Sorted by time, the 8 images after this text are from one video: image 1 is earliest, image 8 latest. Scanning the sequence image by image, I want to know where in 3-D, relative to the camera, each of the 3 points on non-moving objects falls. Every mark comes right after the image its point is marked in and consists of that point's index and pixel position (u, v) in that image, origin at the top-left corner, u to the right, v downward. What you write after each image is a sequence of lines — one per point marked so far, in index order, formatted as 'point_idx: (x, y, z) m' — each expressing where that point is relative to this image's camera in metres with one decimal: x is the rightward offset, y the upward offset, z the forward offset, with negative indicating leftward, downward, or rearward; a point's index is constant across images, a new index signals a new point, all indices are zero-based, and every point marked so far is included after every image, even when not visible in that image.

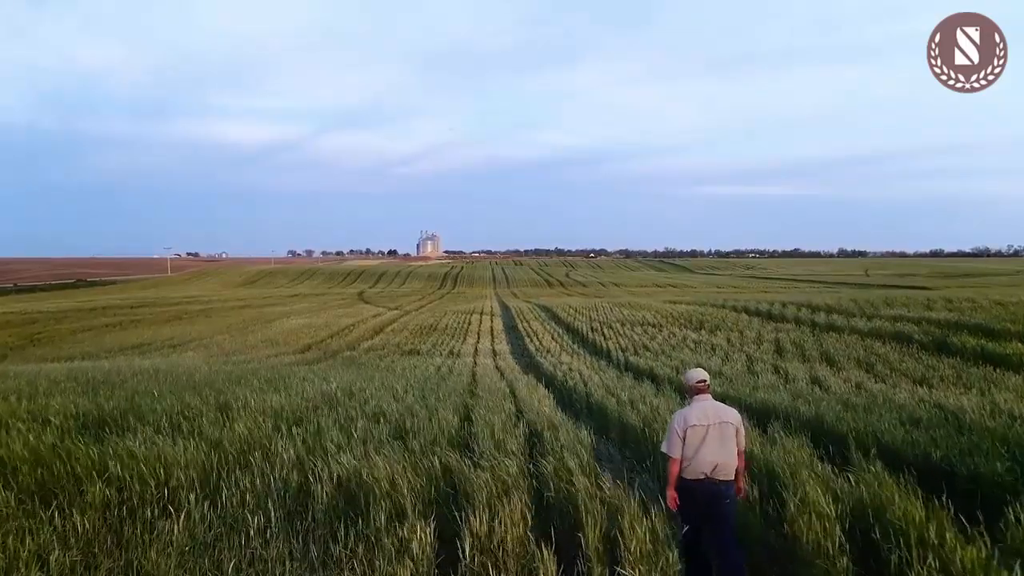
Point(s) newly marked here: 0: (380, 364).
0: (-1.8, -1.0, +7.7) m
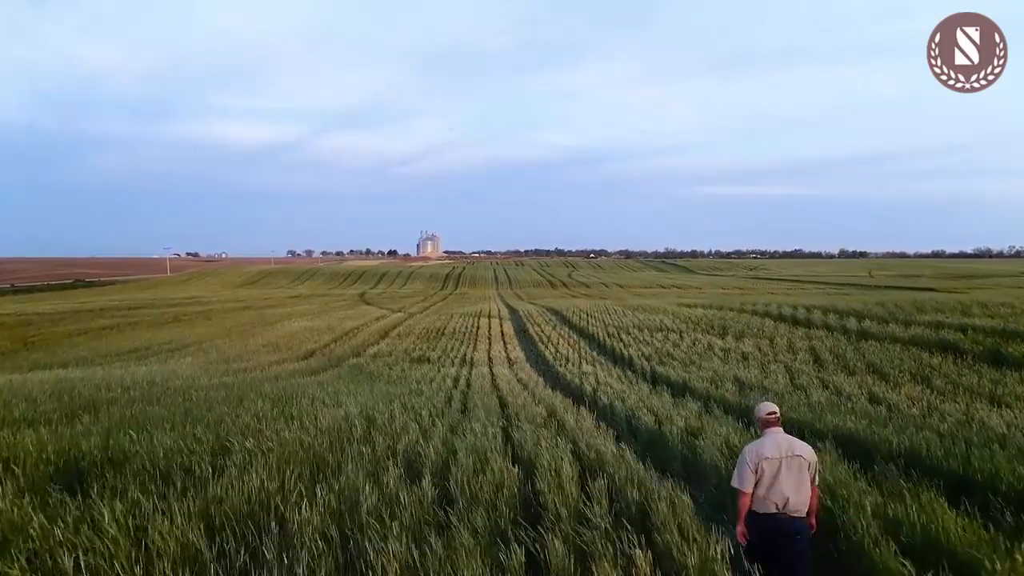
0: (-1.6, -1.1, +7.2) m
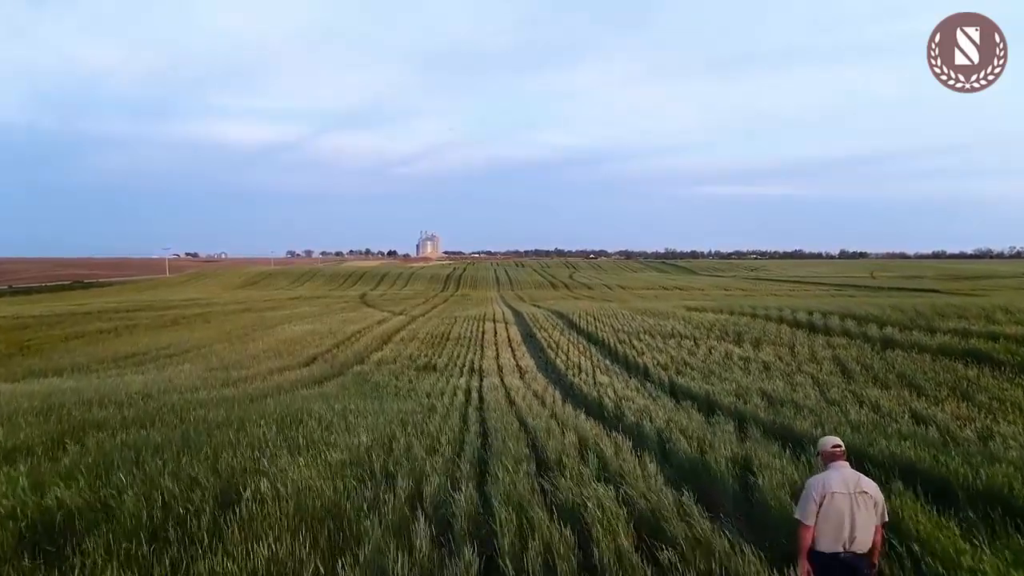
0: (-1.4, -1.2, +6.9) m
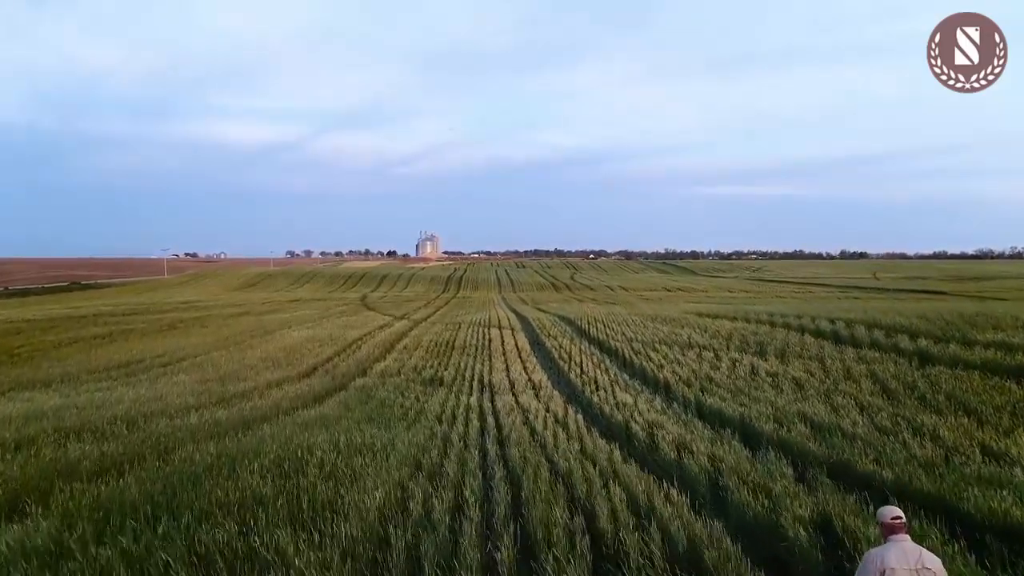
0: (-1.3, -1.3, +6.5) m
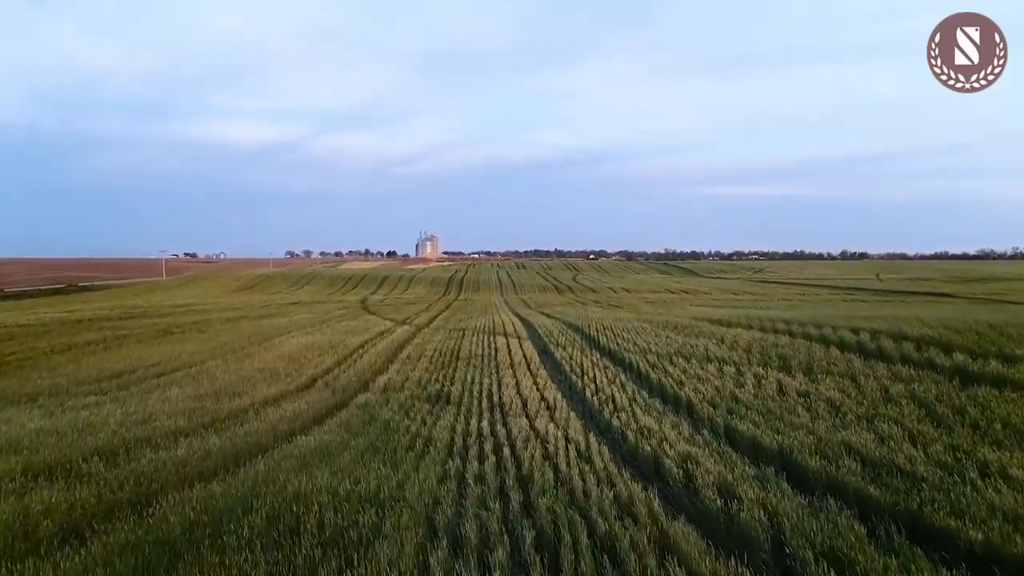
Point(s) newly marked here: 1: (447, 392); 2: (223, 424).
0: (-1.1, -1.4, +6.1) m
1: (-0.9, -1.4, +7.9) m
2: (-3.3, -1.5, +6.4) m
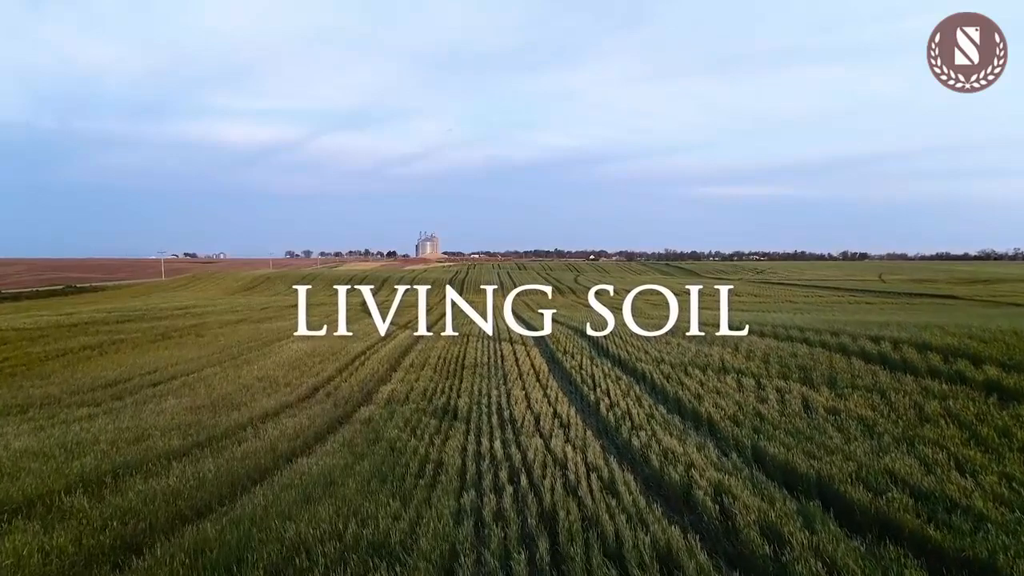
0: (-1.0, -1.6, +5.7) m
1: (-0.8, -1.6, +7.6) m
2: (-3.1, -1.6, +6.1) m
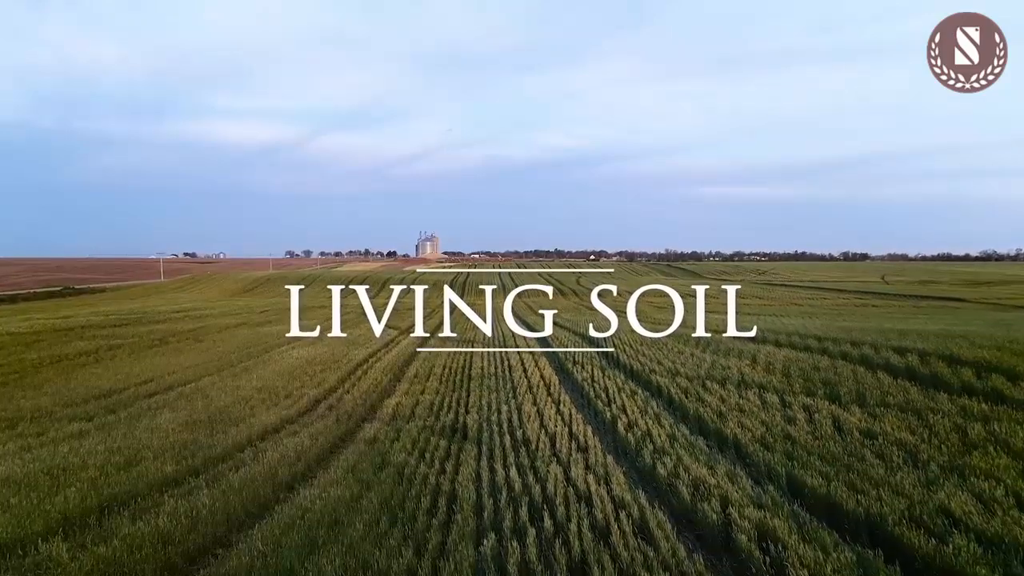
0: (-0.9, -1.7, +5.4) m
1: (-0.6, -1.7, +7.2) m
2: (-3.0, -1.8, +5.7) m
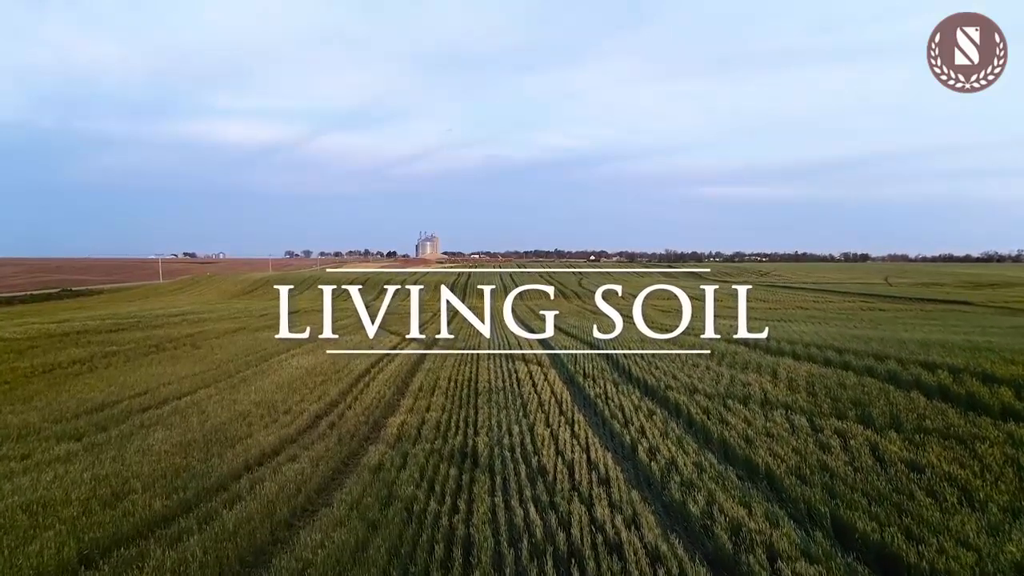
0: (-0.7, -1.9, +5.0) m
1: (-0.5, -1.9, +6.8) m
2: (-2.8, -2.0, +5.3) m
